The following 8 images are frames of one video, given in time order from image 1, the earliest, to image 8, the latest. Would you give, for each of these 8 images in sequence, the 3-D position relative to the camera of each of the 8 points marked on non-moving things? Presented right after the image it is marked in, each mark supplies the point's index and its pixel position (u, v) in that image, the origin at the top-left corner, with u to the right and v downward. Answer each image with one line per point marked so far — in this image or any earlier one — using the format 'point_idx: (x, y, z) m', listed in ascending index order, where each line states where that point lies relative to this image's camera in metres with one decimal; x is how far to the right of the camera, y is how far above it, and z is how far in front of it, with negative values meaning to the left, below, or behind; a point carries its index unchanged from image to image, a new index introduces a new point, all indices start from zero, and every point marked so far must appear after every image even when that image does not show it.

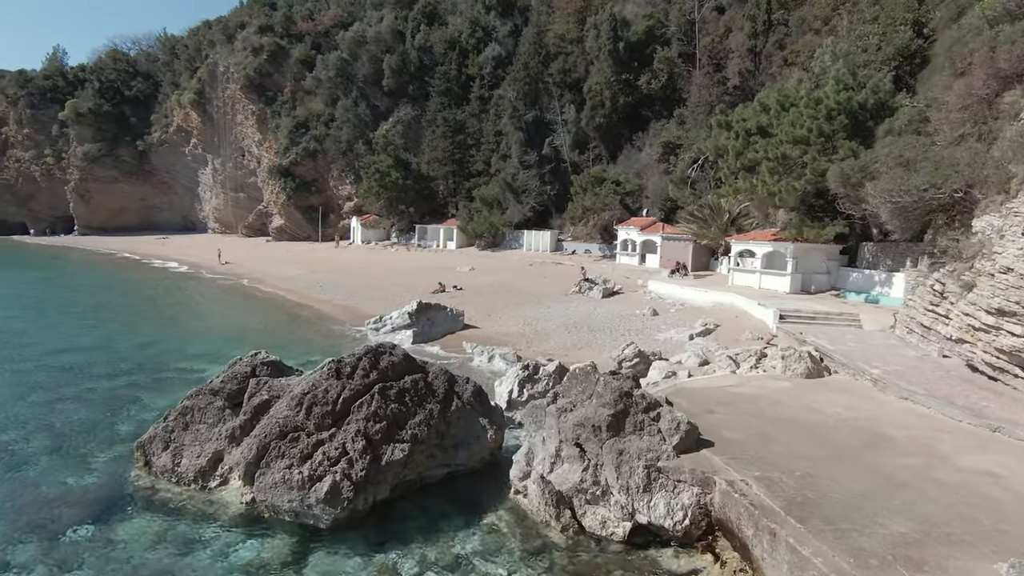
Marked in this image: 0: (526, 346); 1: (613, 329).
0: (+0.4, -1.8, +17.6) m
1: (+3.5, -1.4, +19.3) m
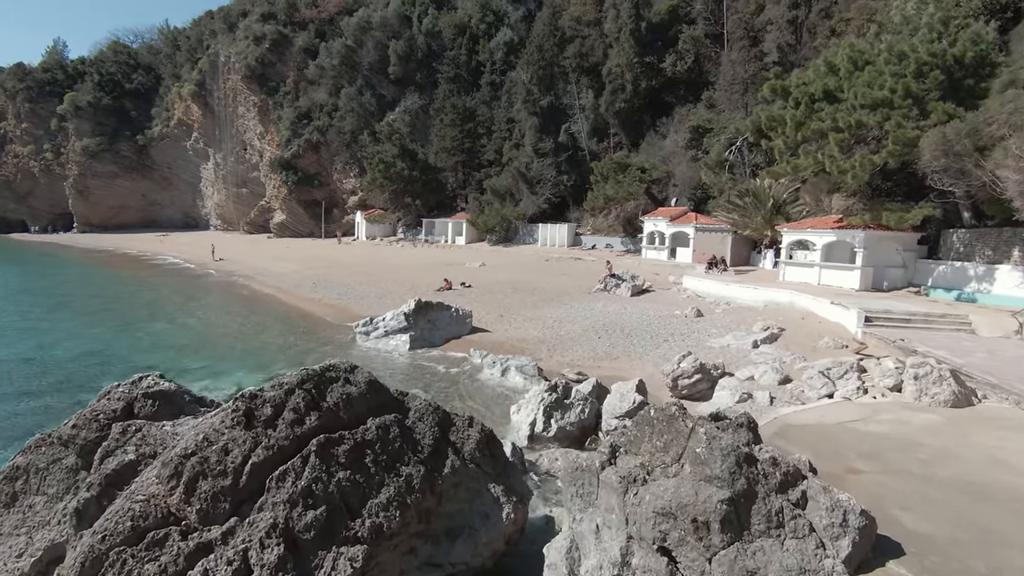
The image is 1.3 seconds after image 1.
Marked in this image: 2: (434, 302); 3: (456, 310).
0: (+0.9, -1.7, +14.2) m
1: (+3.9, -1.3, +15.9) m
2: (-2.2, -0.4, +16.5) m
3: (-1.7, -0.7, +16.9) m
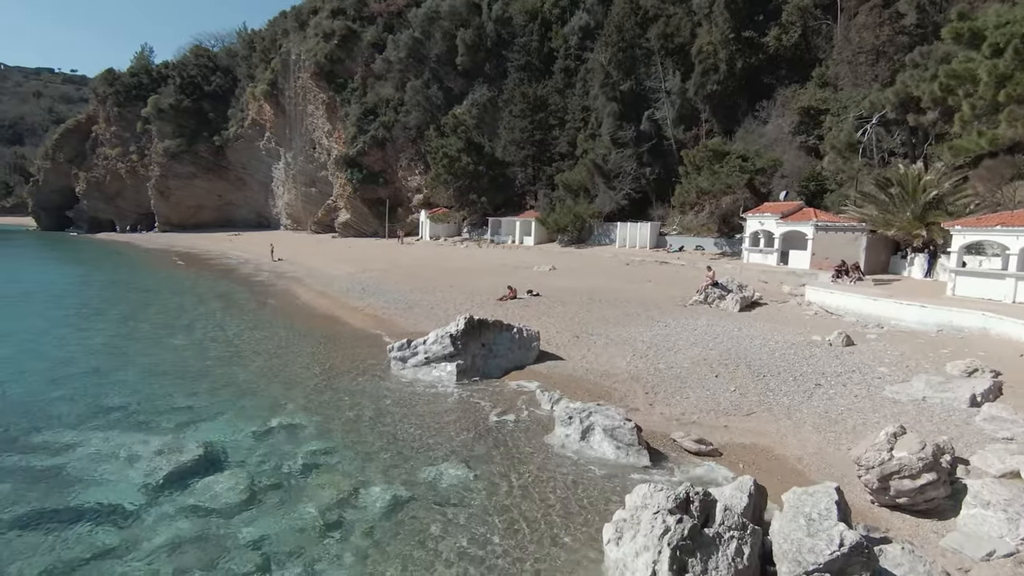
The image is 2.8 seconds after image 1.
0: (+2.3, -2.0, +10.0) m
1: (+5.6, -1.6, +11.3) m
2: (-0.5, -0.7, +12.6) m
3: (+0.1, -1.0, +12.9) m
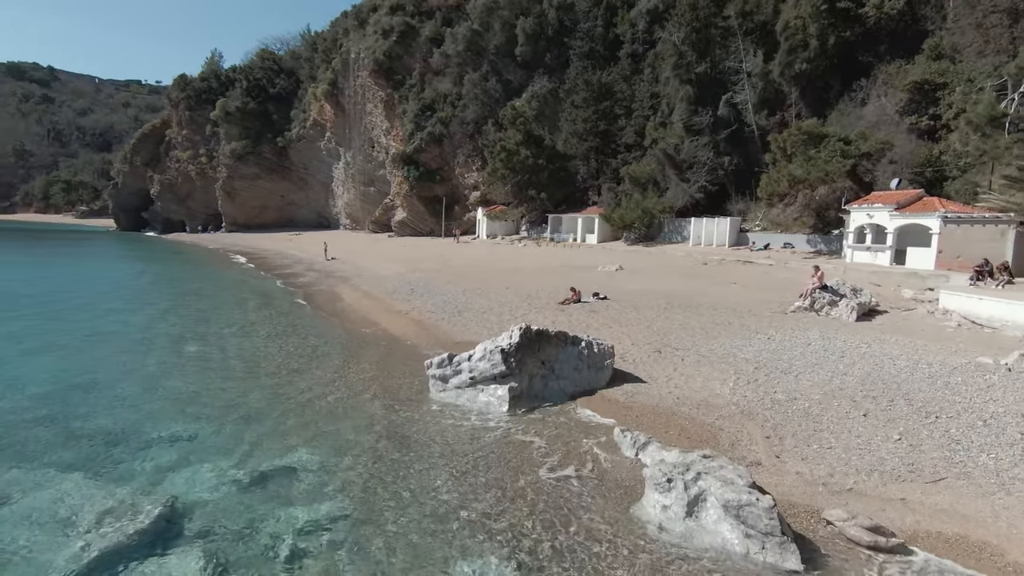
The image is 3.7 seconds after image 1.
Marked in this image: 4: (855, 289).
0: (+3.2, -2.1, +7.1) m
1: (+6.6, -1.7, +8.0) m
2: (+0.7, -0.8, +10.0) m
3: (+1.3, -1.0, +10.2) m
4: (+10.3, 0.0, +17.2) m
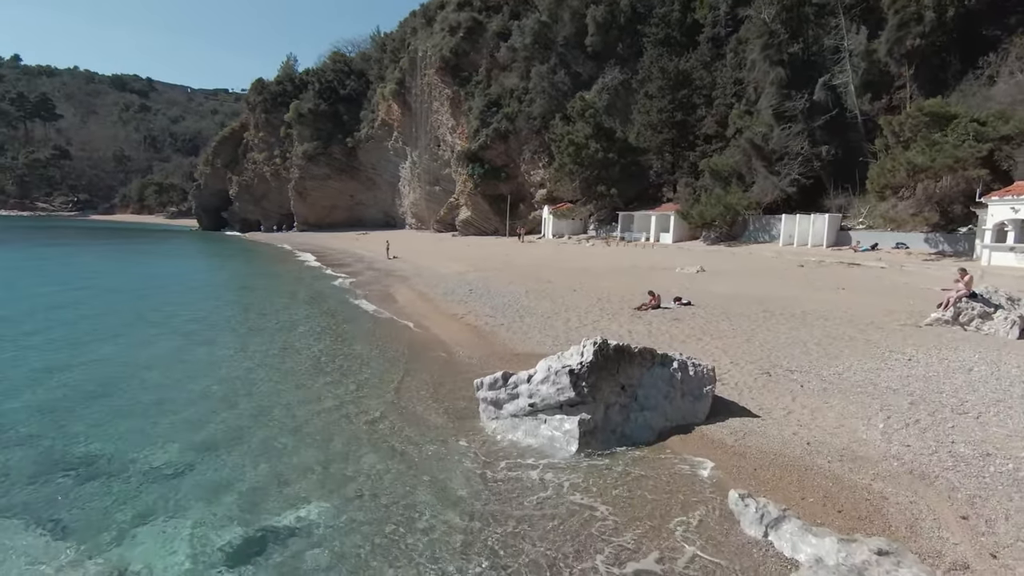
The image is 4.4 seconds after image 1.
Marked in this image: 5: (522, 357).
0: (+3.8, -2.2, +4.6) m
1: (+7.3, -1.9, +5.2) m
2: (+1.7, -0.8, +7.8) m
3: (+2.3, -1.1, +7.9) m
4: (+12.1, -0.2, +13.9) m
5: (+0.2, -1.4, +11.7) m
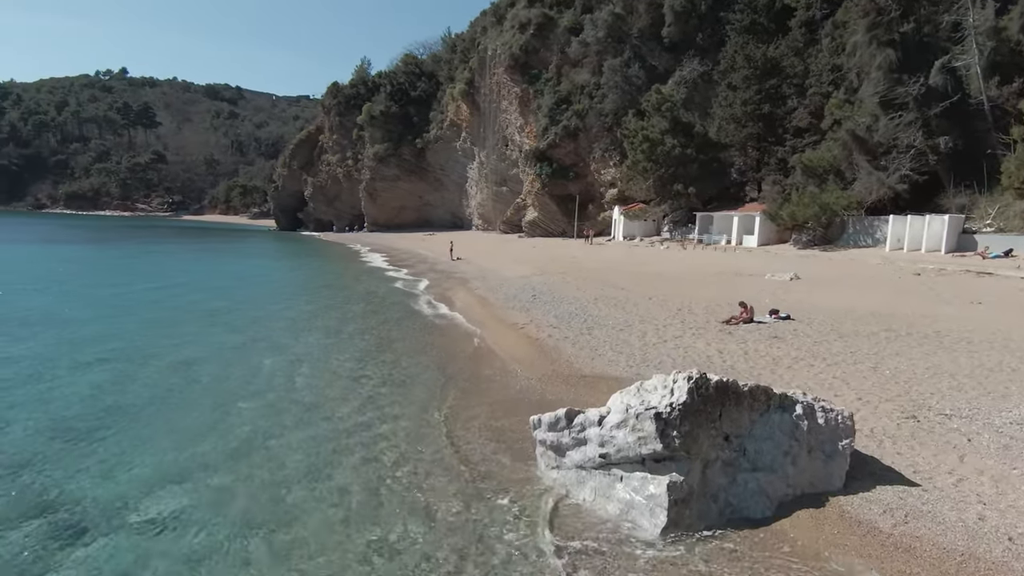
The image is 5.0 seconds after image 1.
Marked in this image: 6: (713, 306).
0: (+4.1, -2.4, +2.4) m
1: (+7.6, -2.1, +2.6) m
2: (+2.4, -1.0, +5.8) m
3: (+3.0, -1.3, +5.9) m
4: (+13.4, -0.6, +10.7) m
5: (+1.3, -1.6, +9.9) m
6: (+5.5, -0.4, +15.9) m
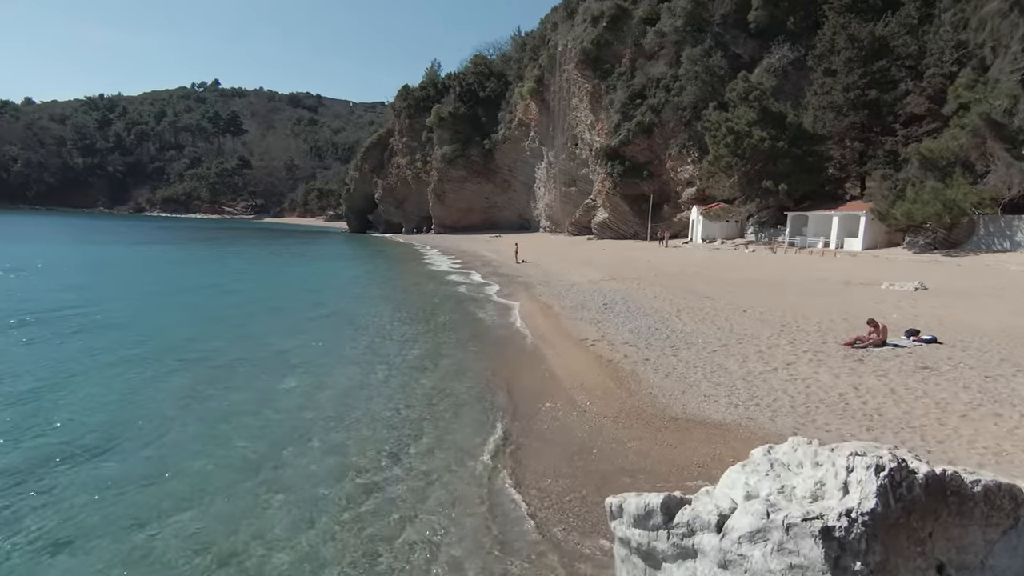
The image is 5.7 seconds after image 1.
0: (+4.1, -2.6, -0.1) m
1: (+7.6, -2.4, -0.4) m
2: (+2.8, -1.2, +3.4) m
3: (+3.5, -1.5, +3.4) m
4: (+14.3, -1.0, +7.0) m
5: (+2.2, -1.8, +7.6) m
6: (+7.1, -0.7, +13.0) m
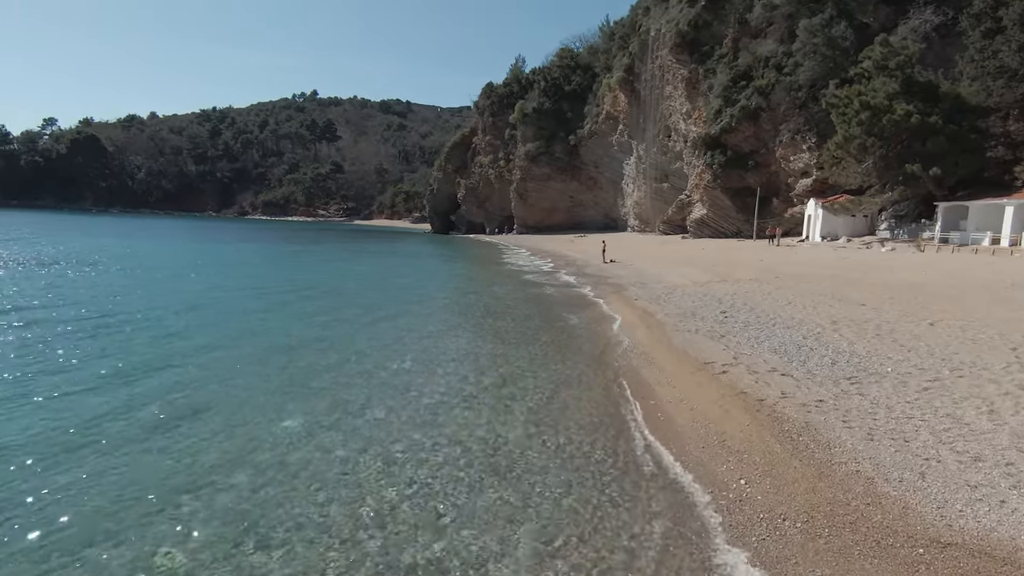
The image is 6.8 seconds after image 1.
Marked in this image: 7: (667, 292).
0: (+3.7, -2.6, -4.0) m
1: (+7.1, -2.4, -4.8) m
2: (+2.9, -1.2, -0.3) m
3: (+3.6, -1.5, -0.4) m
4: (+14.9, -1.1, +1.6) m
5: (+3.0, -1.8, +4.0) m
6: (+8.6, -0.8, +8.6) m
7: (+4.8, -0.1, +17.8) m
